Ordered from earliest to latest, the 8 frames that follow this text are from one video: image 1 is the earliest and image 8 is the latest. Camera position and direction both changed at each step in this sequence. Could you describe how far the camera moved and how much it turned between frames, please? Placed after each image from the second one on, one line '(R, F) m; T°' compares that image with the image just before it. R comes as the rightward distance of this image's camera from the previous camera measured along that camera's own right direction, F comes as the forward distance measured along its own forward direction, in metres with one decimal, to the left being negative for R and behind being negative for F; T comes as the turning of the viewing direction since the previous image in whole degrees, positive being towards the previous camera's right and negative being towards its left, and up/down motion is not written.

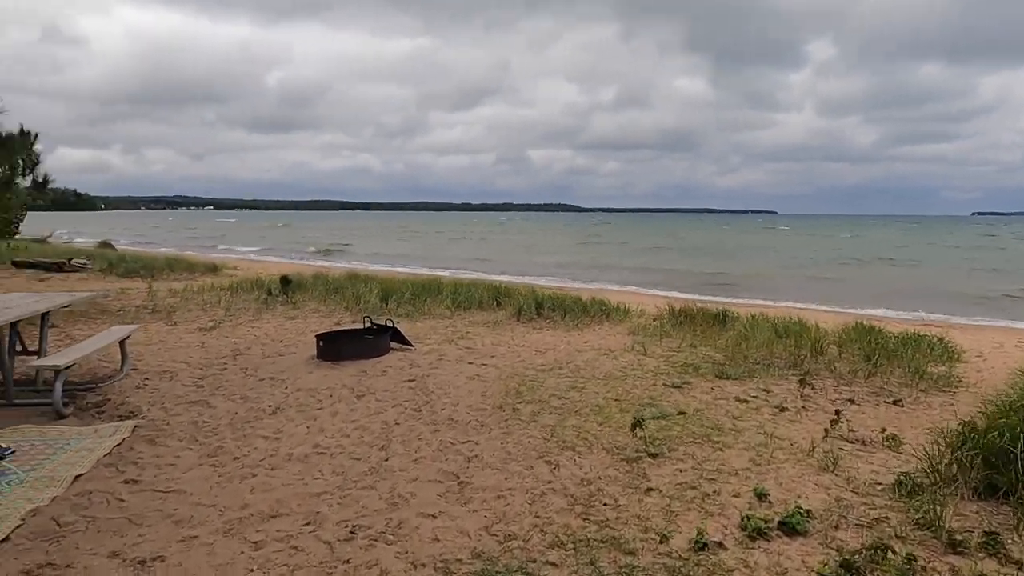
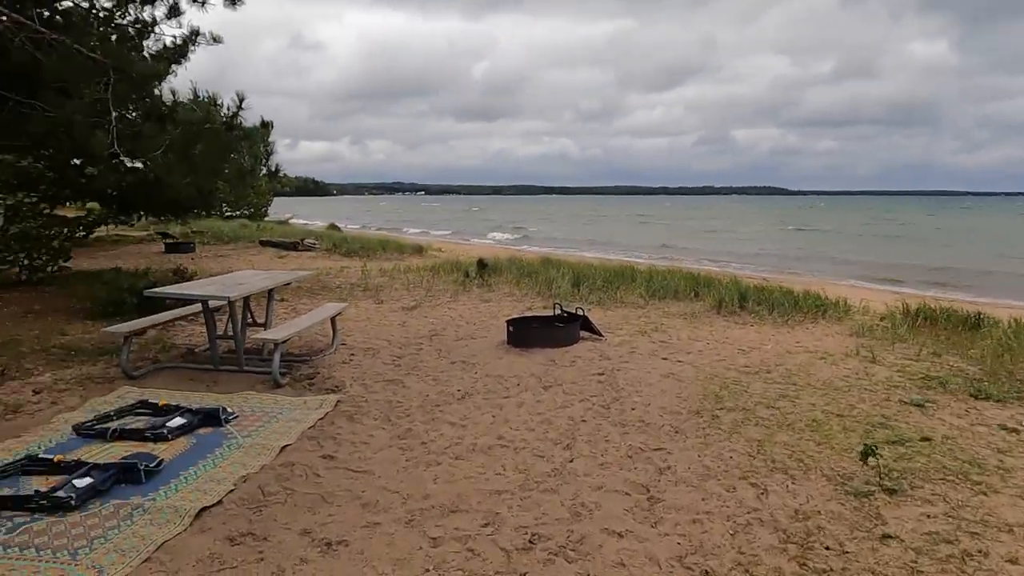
(0.0, +0.4) m; -16°
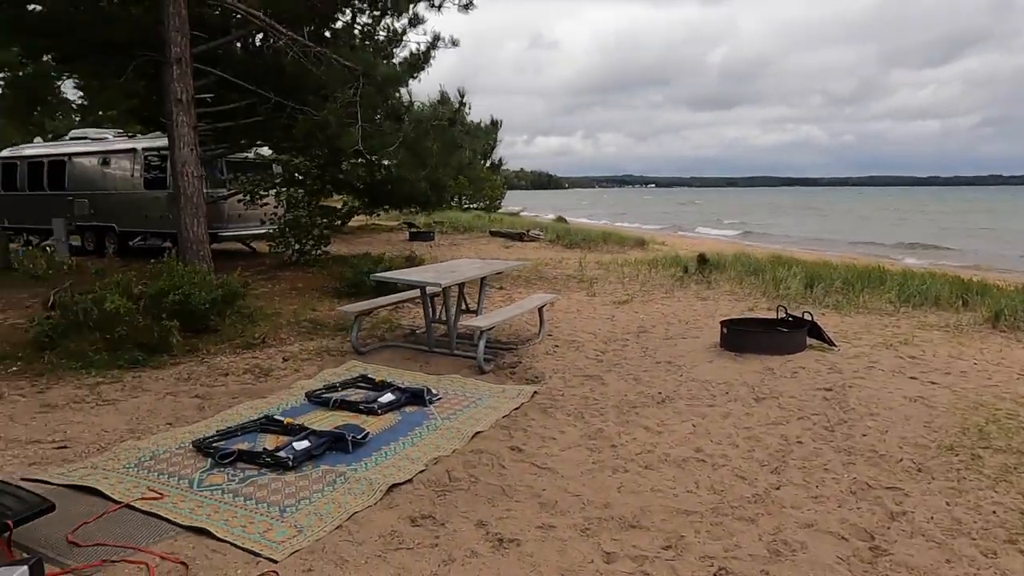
(+0.2, +0.3) m; -19°
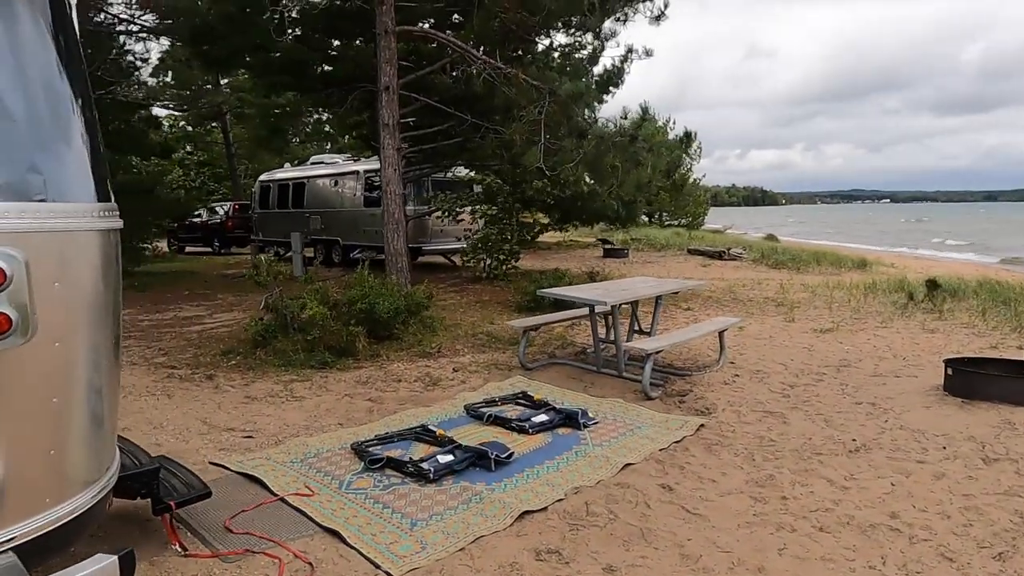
(+0.3, +0.3) m; -17°
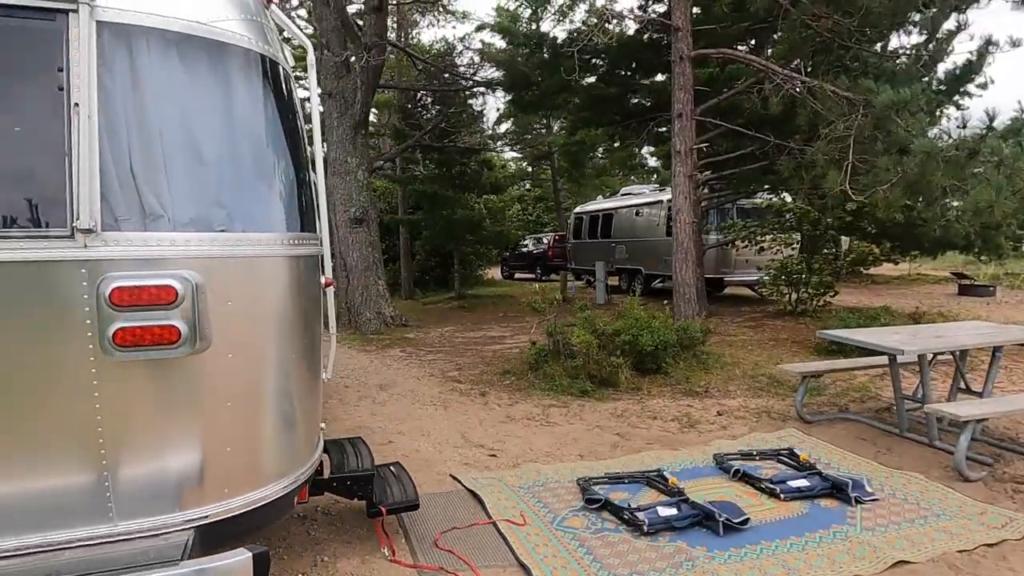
(+0.5, +0.4) m; -27°
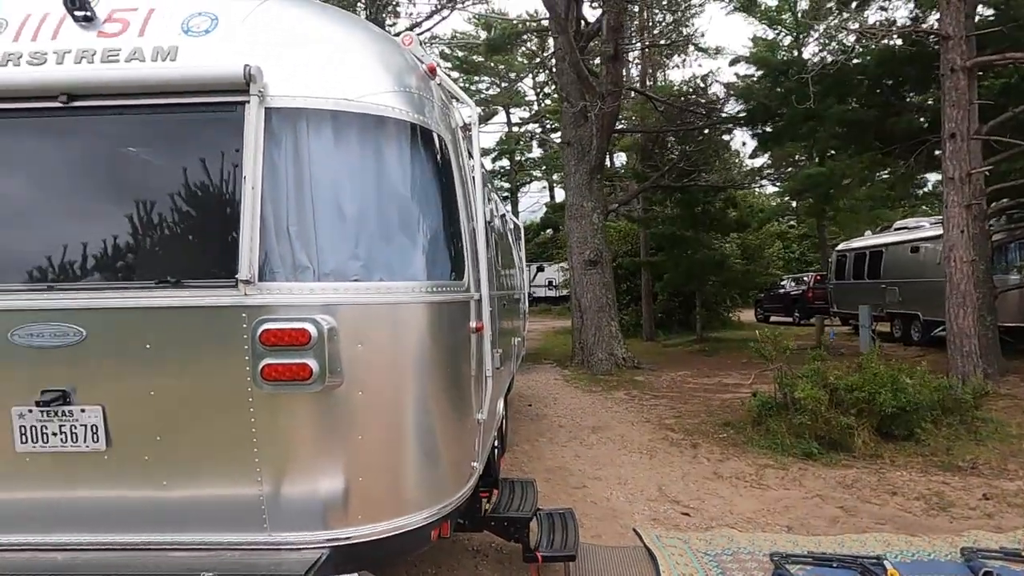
(+0.5, +0.1) m; -22°
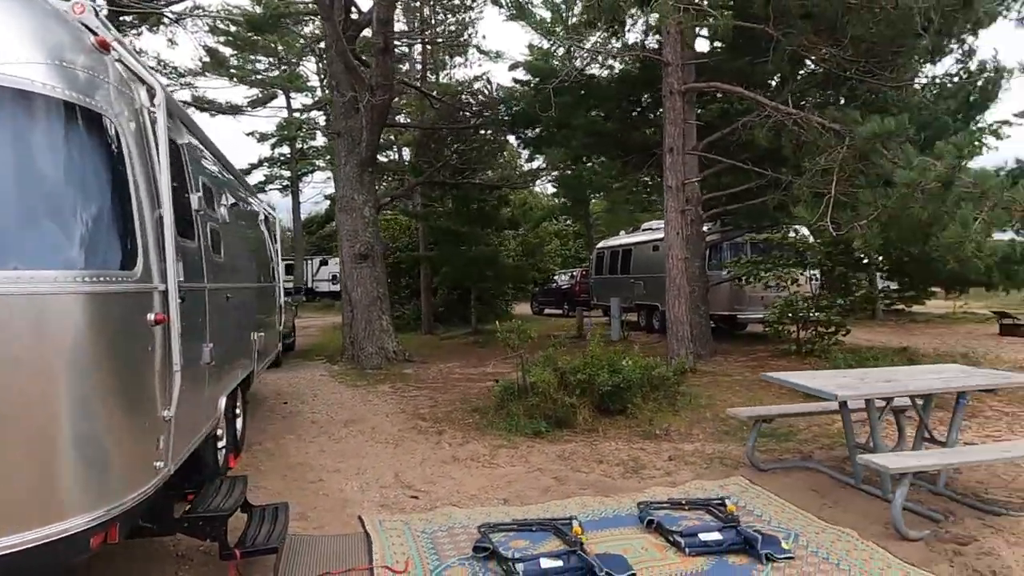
(+0.4, -0.2) m; +18°
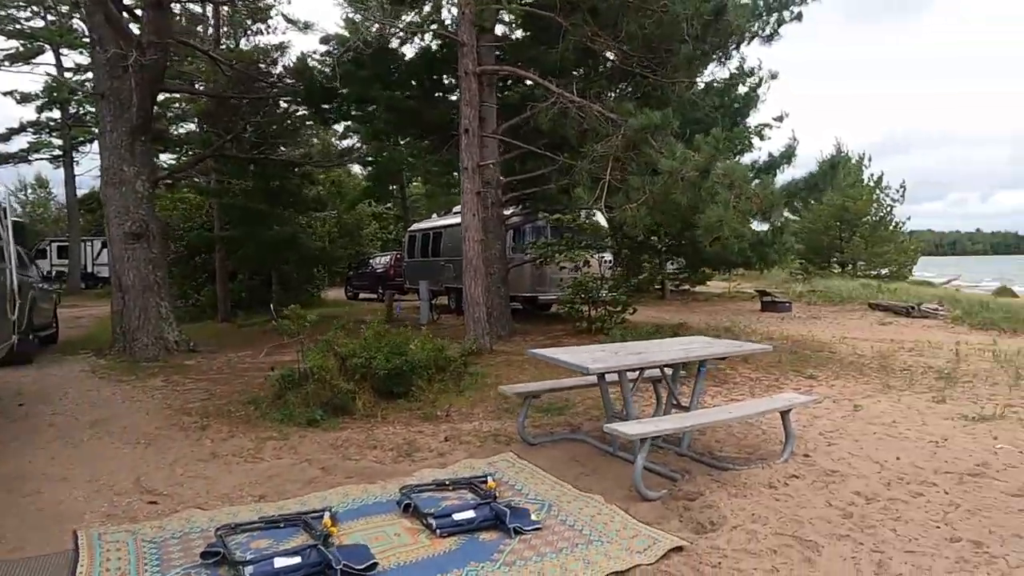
(+0.5, +0.1) m; +15°
